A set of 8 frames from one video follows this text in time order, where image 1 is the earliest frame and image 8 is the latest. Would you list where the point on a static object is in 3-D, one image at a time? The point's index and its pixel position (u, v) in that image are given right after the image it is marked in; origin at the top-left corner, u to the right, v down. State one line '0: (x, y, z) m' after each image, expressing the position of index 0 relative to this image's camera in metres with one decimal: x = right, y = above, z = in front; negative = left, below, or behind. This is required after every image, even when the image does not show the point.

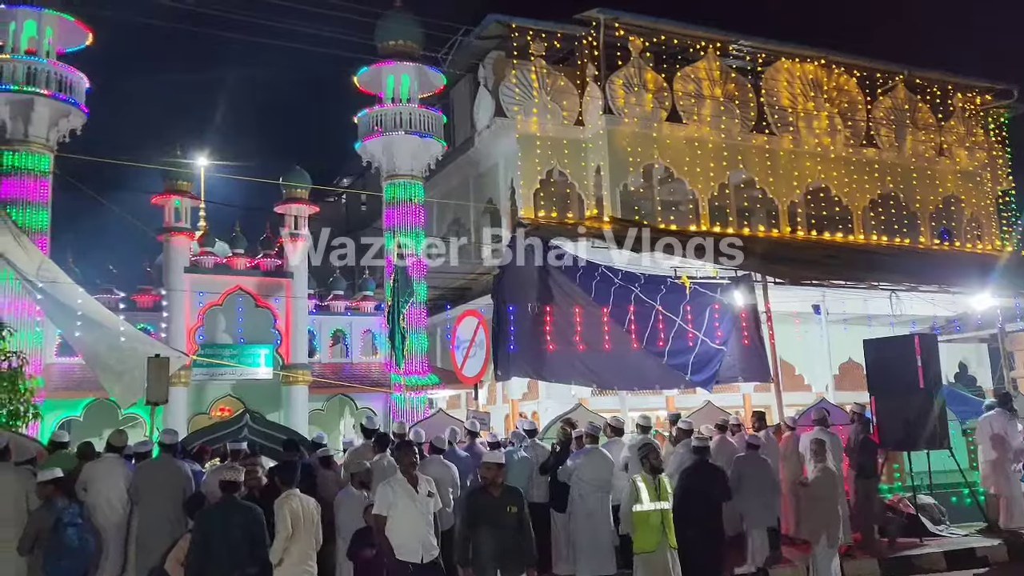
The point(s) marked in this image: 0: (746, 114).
0: (+5.2, +3.9, +19.6) m
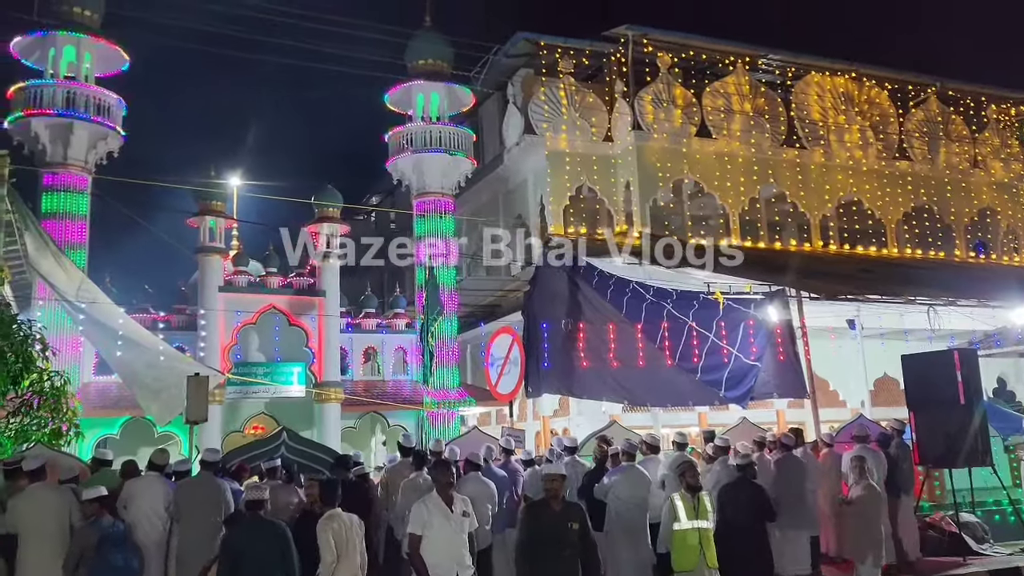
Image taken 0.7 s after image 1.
0: (+5.9, +3.5, +19.5) m
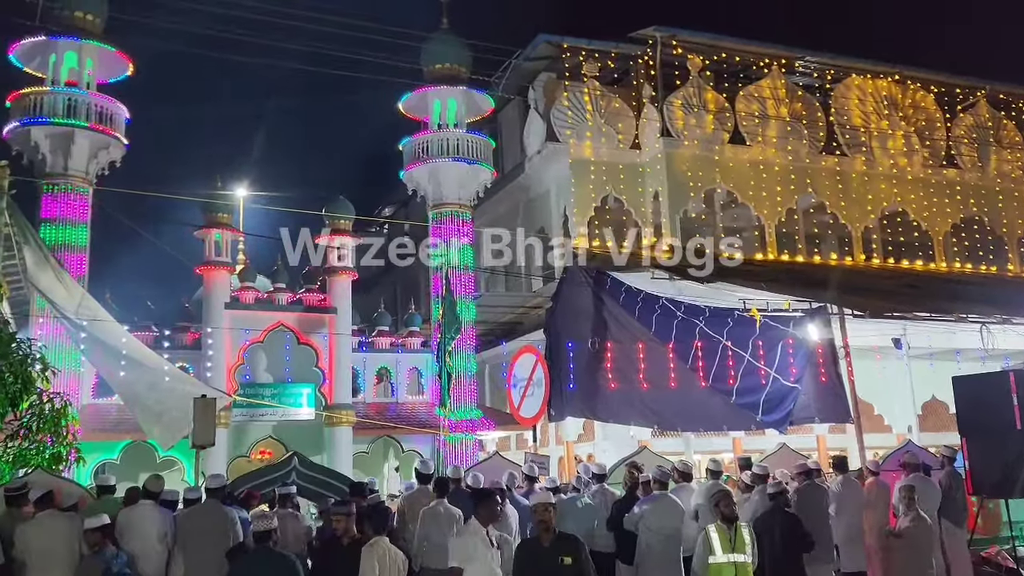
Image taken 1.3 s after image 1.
0: (+6.3, +3.2, +18.5) m
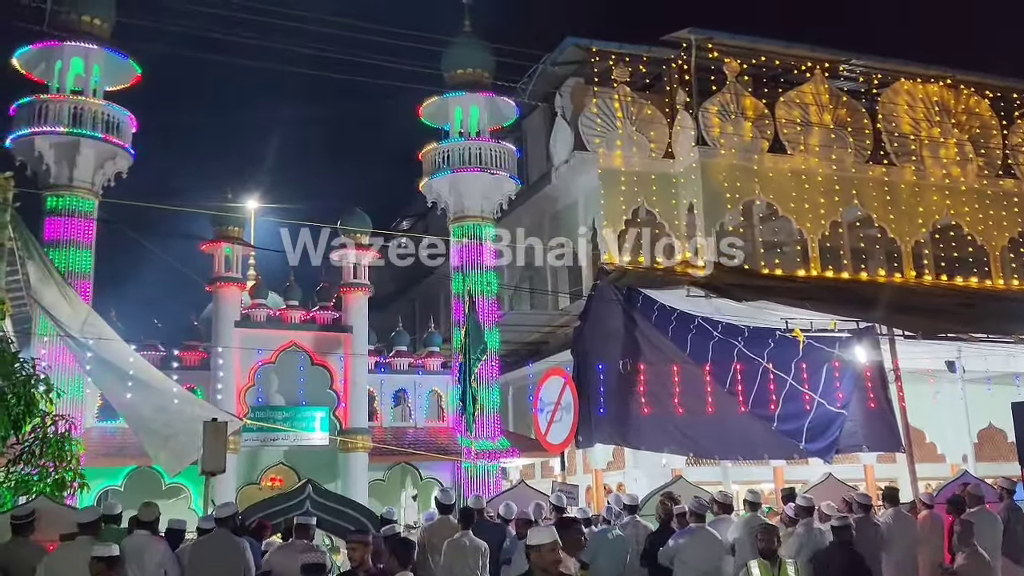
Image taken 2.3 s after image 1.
0: (+6.8, +2.8, +17.4) m
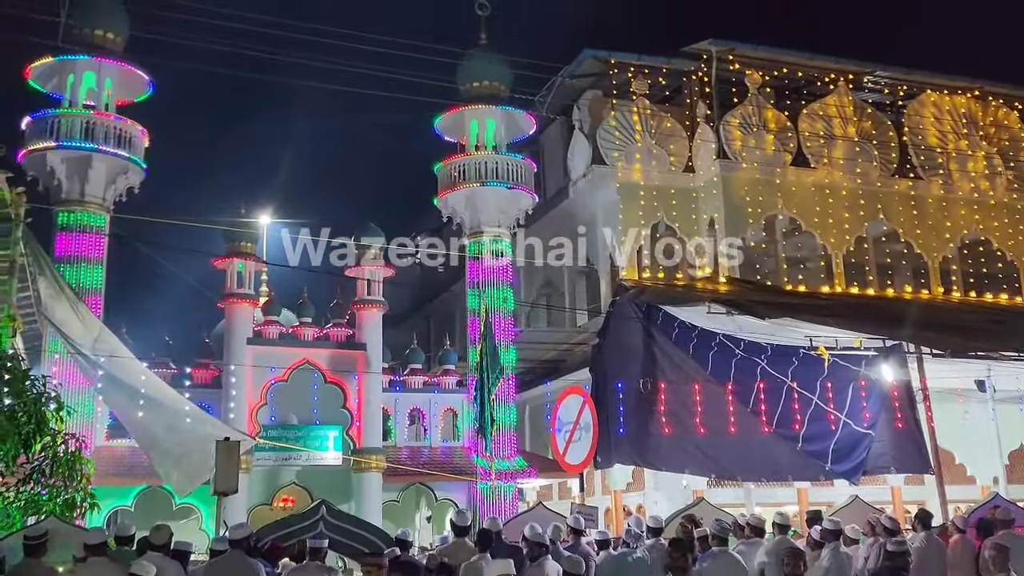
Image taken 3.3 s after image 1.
0: (+7.1, +2.5, +17.0) m
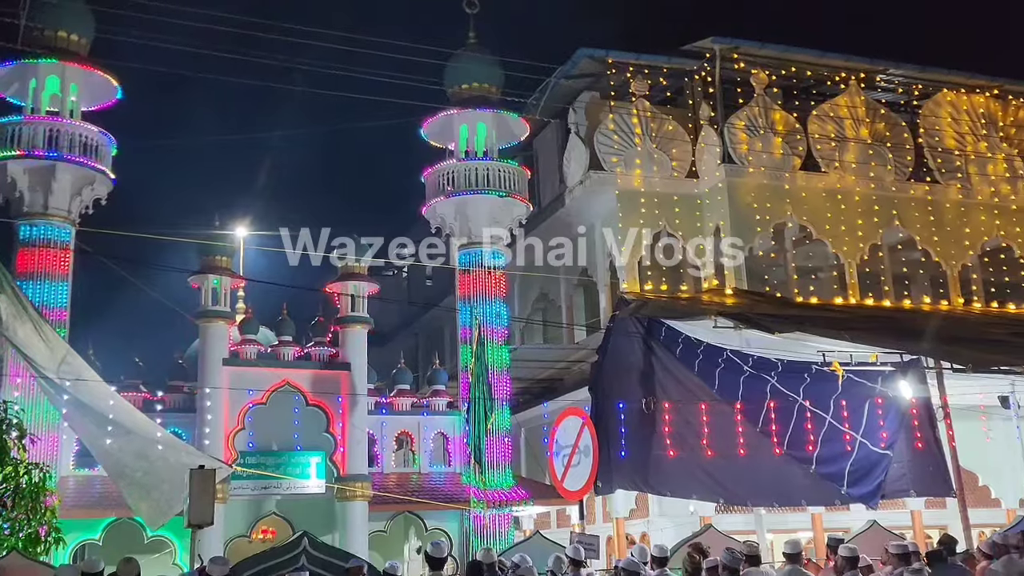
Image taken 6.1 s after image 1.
0: (+7.0, +2.3, +16.1) m
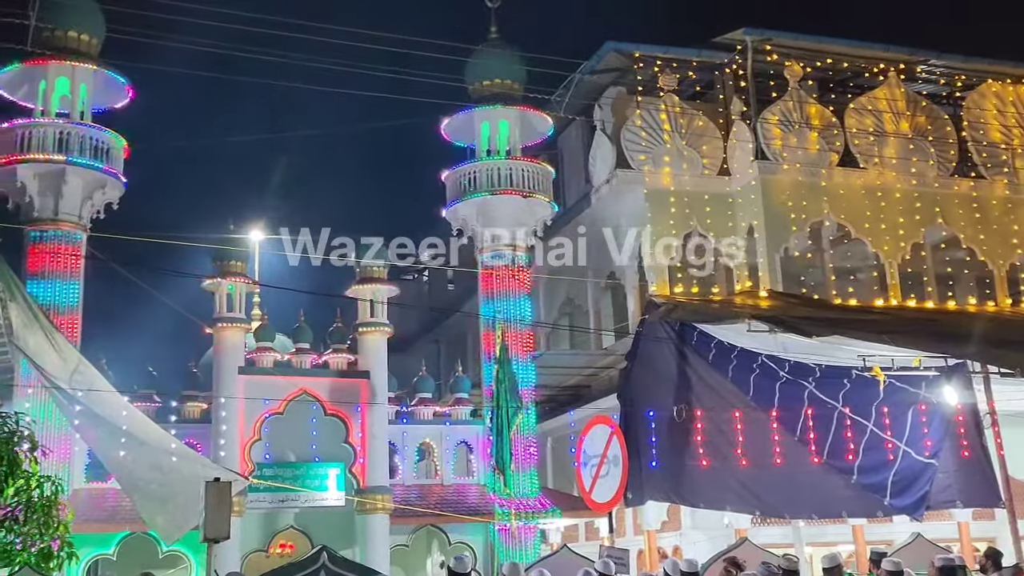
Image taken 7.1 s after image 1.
0: (+7.4, +2.3, +15.4) m
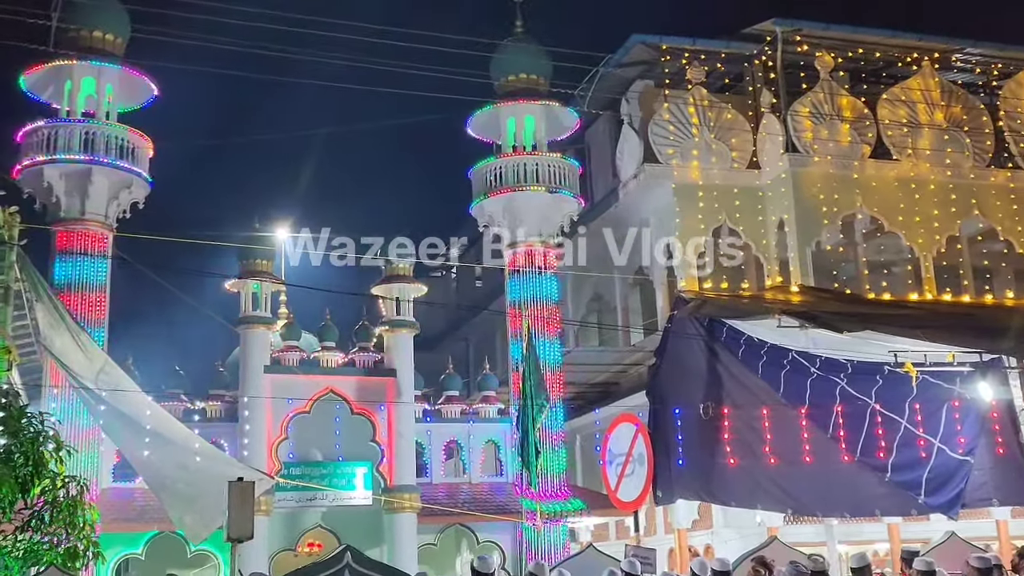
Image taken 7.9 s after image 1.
0: (+7.8, +2.4, +15.1) m
